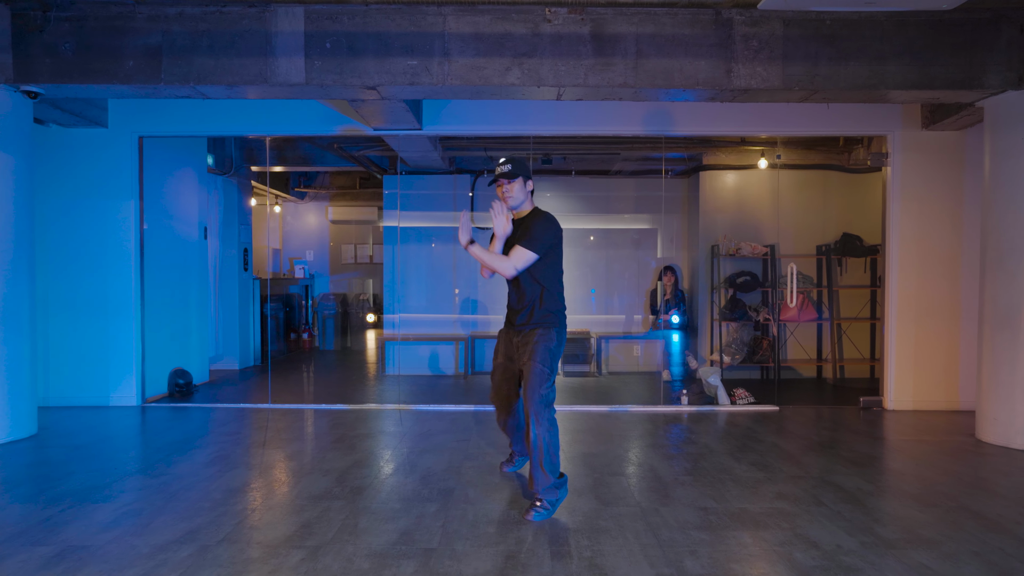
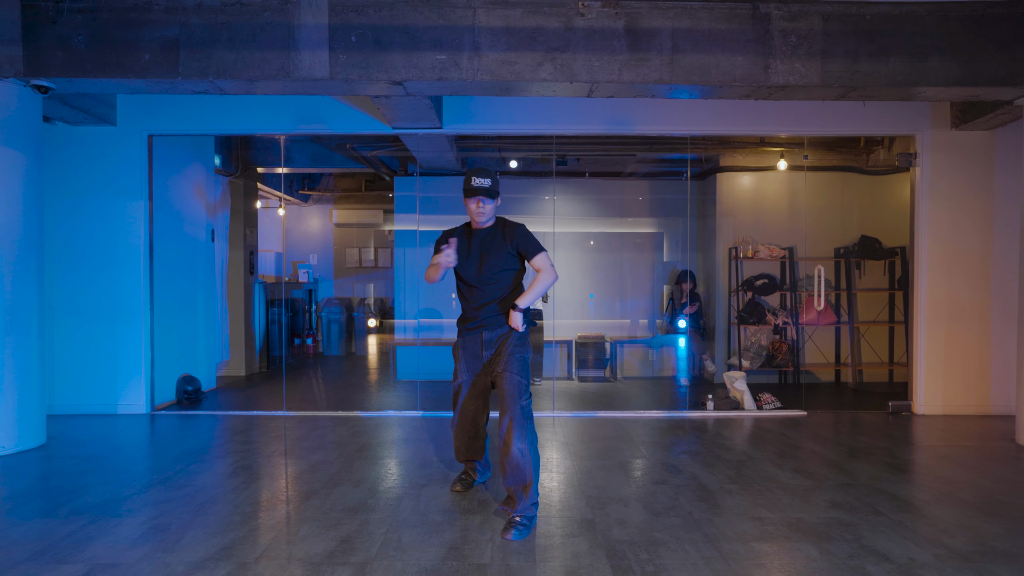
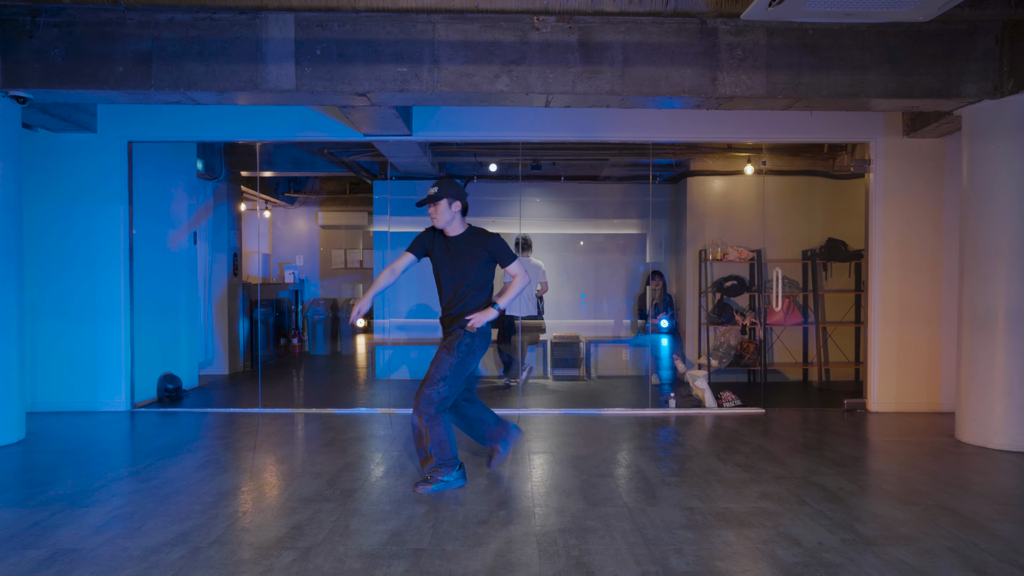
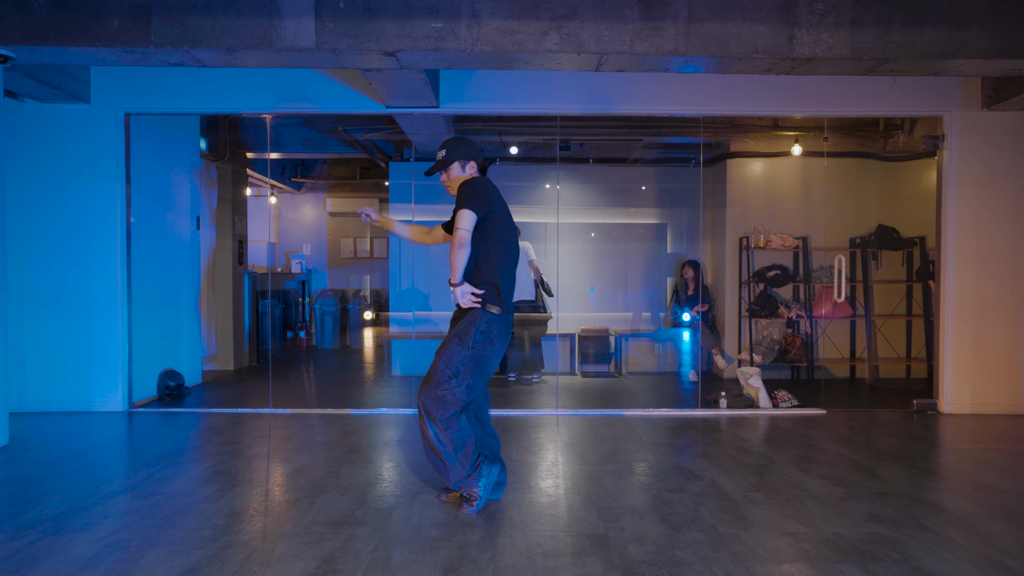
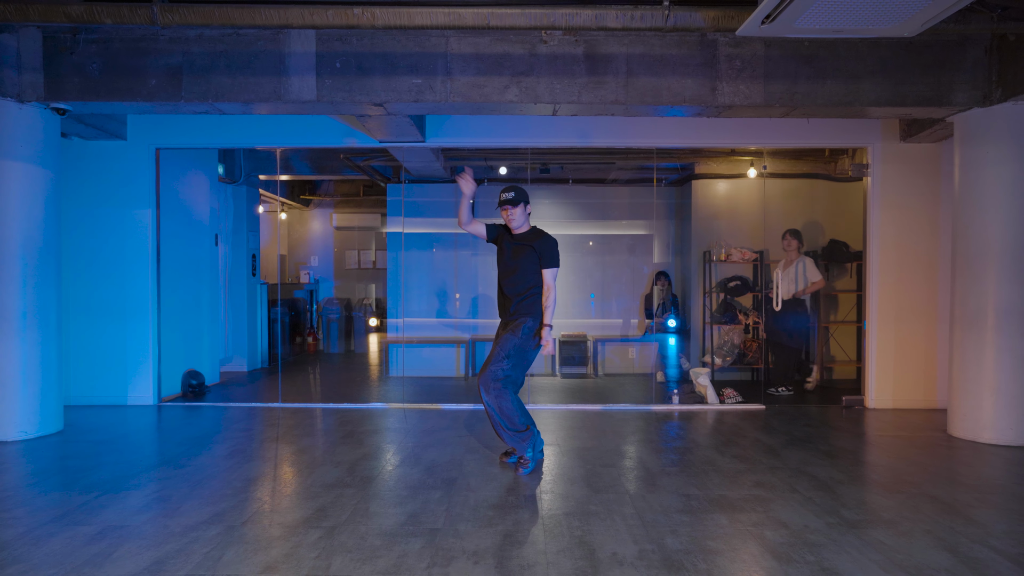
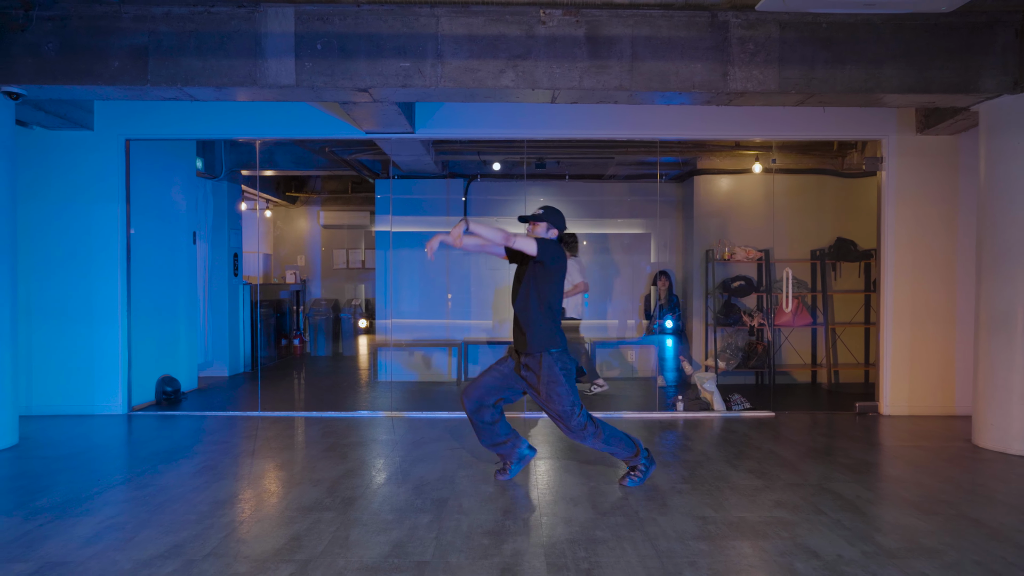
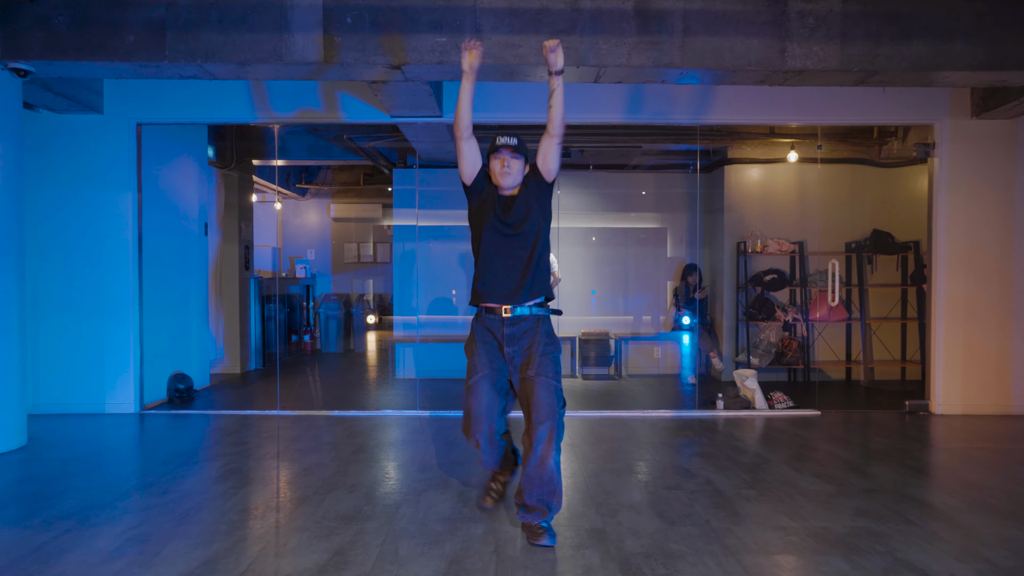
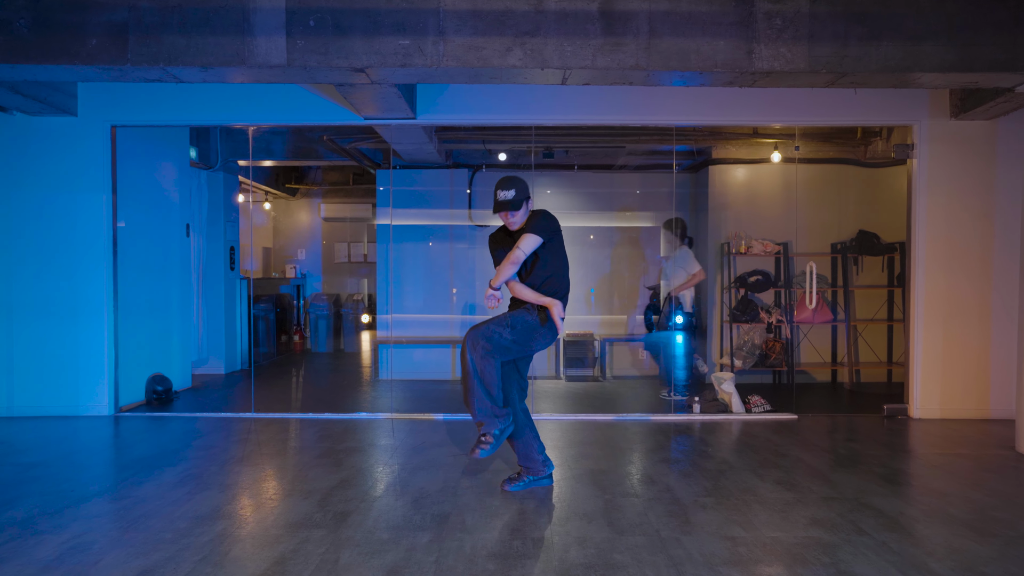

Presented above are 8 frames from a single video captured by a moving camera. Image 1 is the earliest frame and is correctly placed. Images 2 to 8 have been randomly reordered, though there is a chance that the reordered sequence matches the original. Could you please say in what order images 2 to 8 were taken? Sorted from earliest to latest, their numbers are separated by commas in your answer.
5, 8, 6, 3, 4, 2, 7
